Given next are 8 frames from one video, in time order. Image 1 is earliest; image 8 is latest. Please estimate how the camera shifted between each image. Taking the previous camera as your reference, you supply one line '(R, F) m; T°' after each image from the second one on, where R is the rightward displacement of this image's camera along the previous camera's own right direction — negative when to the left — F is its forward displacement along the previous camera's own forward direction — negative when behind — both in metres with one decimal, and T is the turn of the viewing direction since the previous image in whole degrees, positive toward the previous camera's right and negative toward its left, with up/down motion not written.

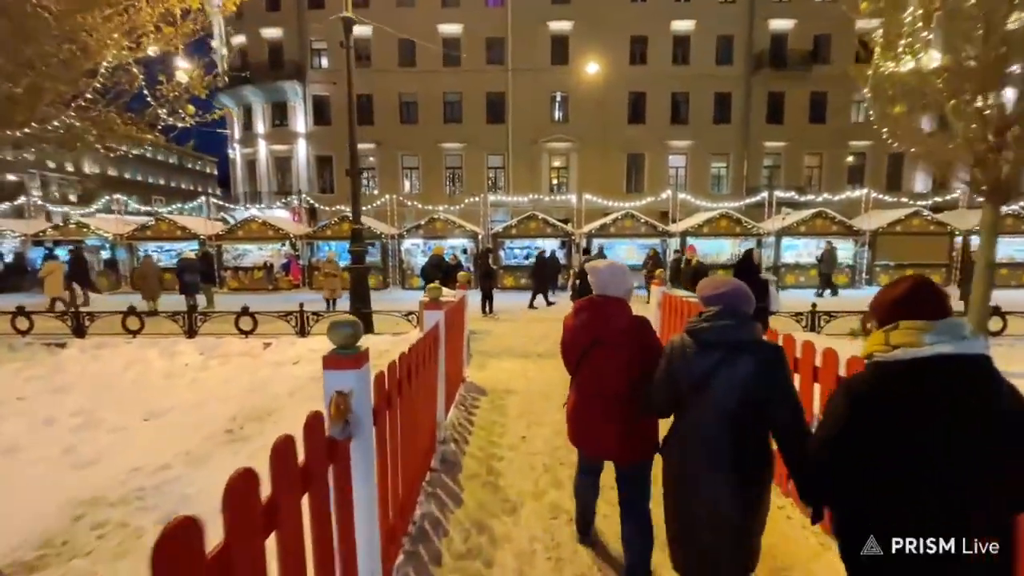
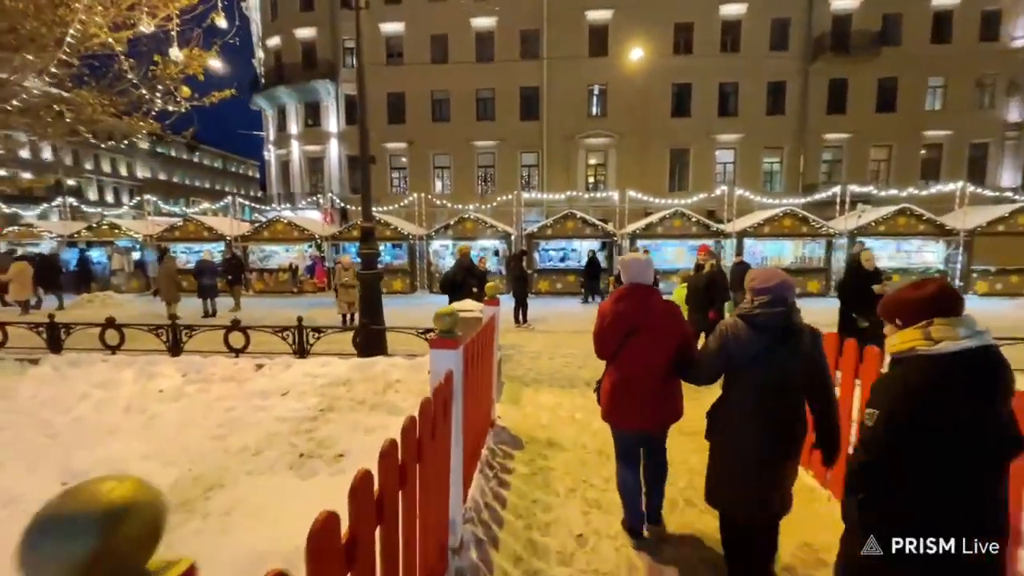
(-0.1, +1.5) m; -4°
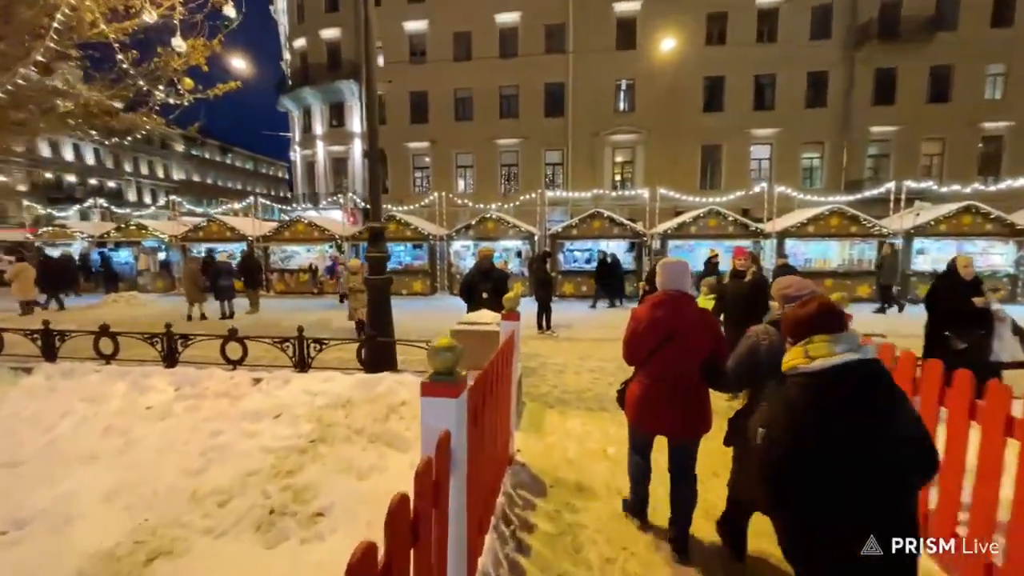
(0.0, +0.7) m; -3°
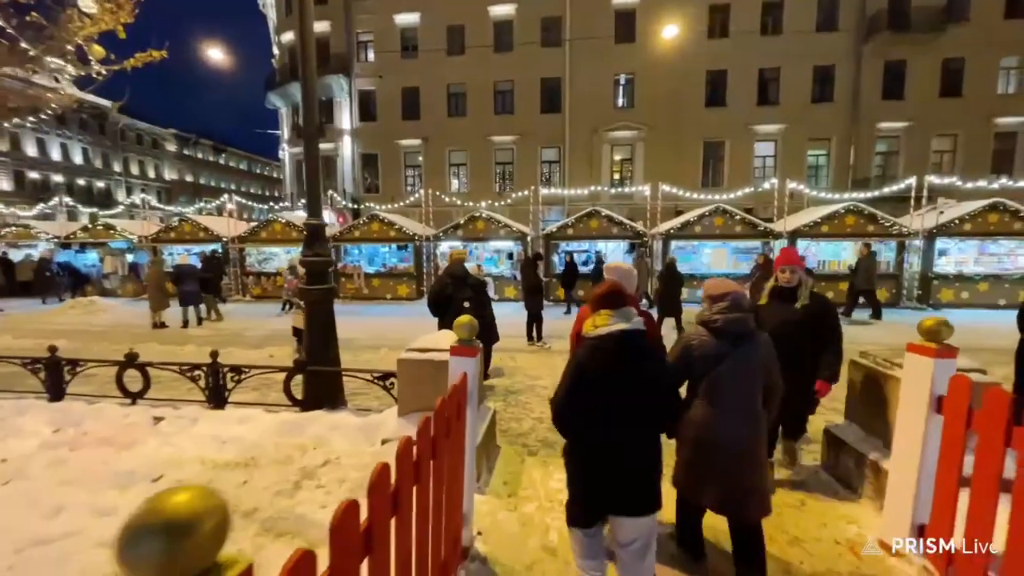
(+0.3, +1.2) m; 0°
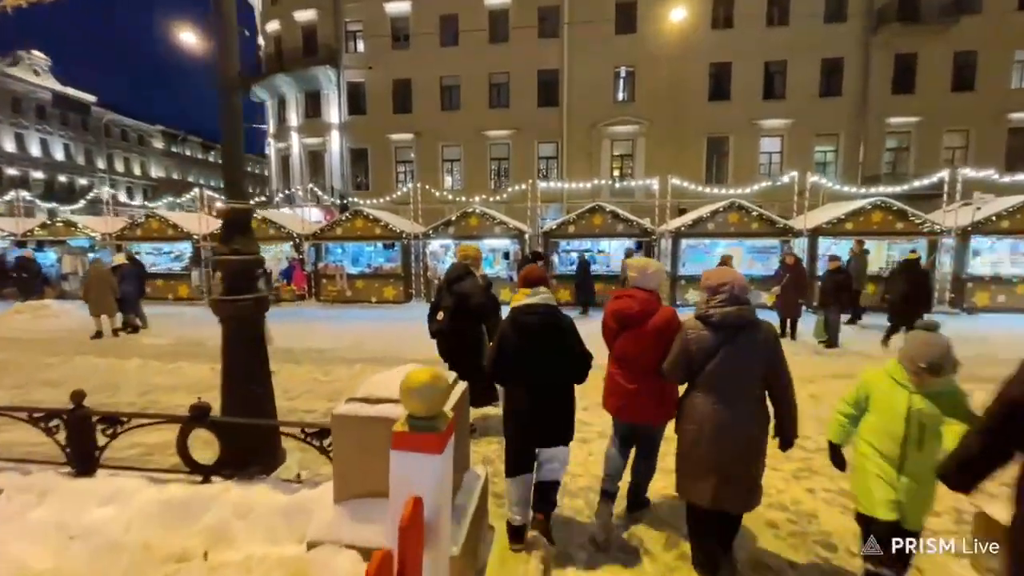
(0.0, +1.4) m; +1°
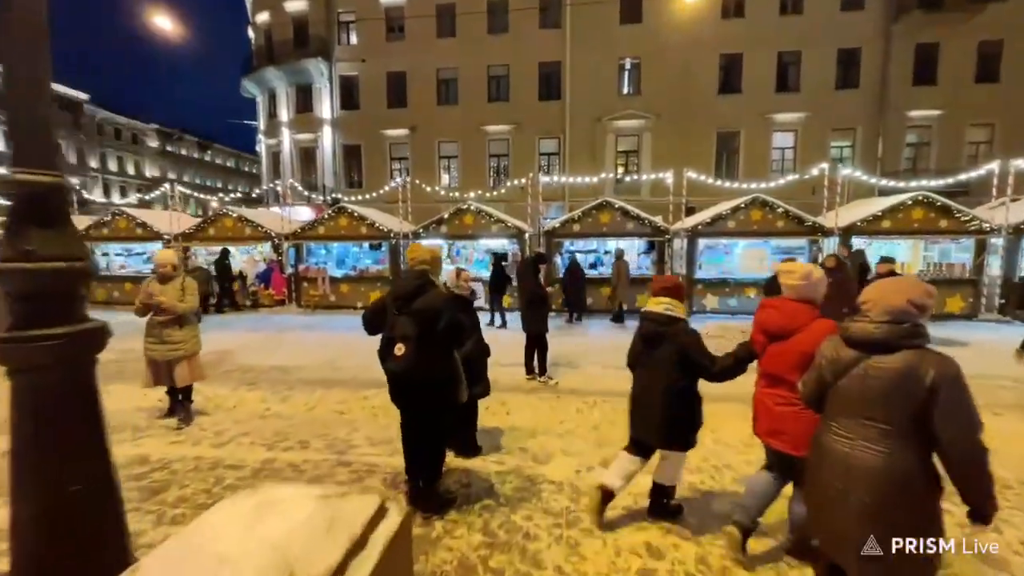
(+0.1, +1.4) m; 0°
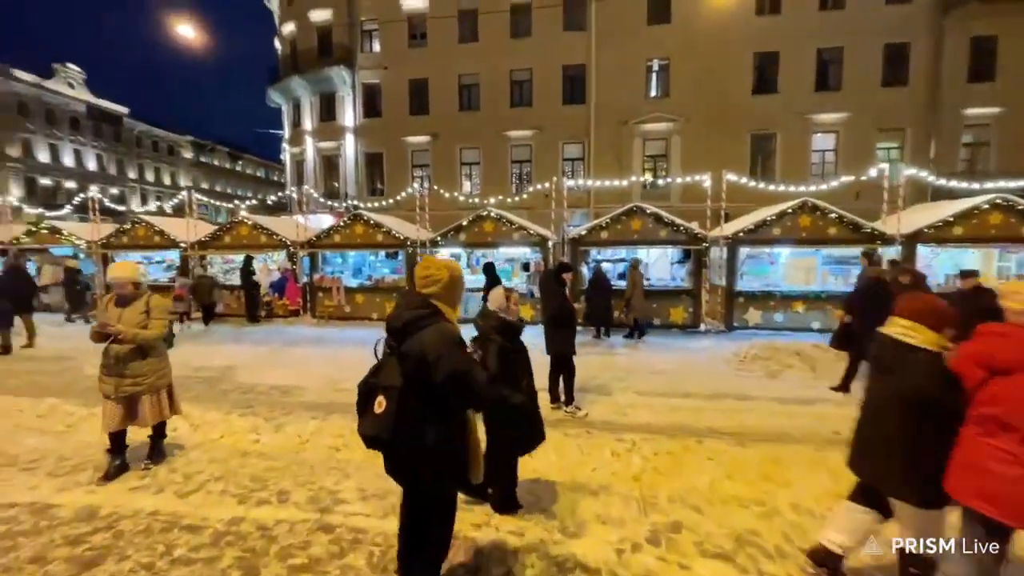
(0.0, +0.9) m; -3°
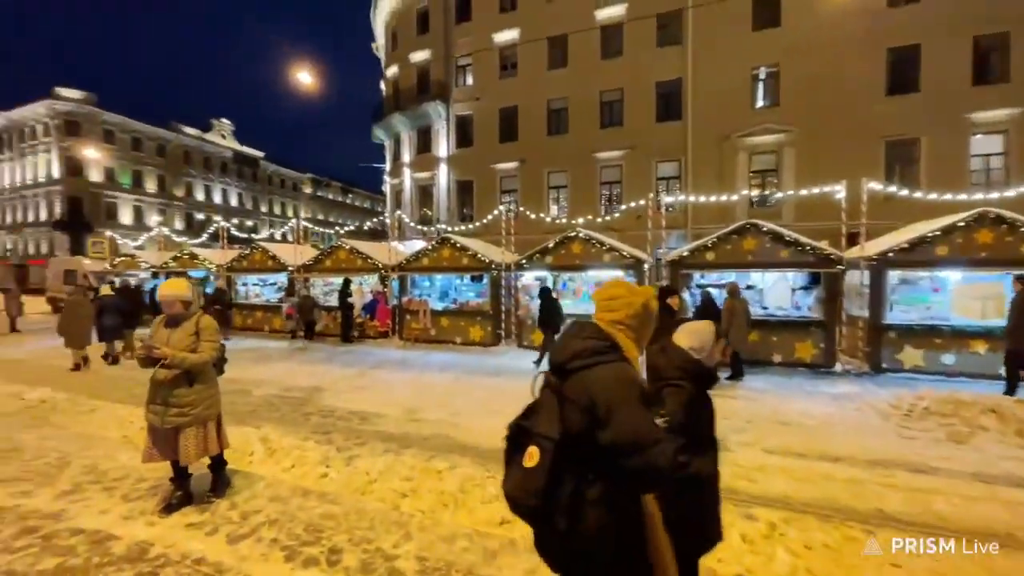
(-0.1, +0.8) m; -11°
